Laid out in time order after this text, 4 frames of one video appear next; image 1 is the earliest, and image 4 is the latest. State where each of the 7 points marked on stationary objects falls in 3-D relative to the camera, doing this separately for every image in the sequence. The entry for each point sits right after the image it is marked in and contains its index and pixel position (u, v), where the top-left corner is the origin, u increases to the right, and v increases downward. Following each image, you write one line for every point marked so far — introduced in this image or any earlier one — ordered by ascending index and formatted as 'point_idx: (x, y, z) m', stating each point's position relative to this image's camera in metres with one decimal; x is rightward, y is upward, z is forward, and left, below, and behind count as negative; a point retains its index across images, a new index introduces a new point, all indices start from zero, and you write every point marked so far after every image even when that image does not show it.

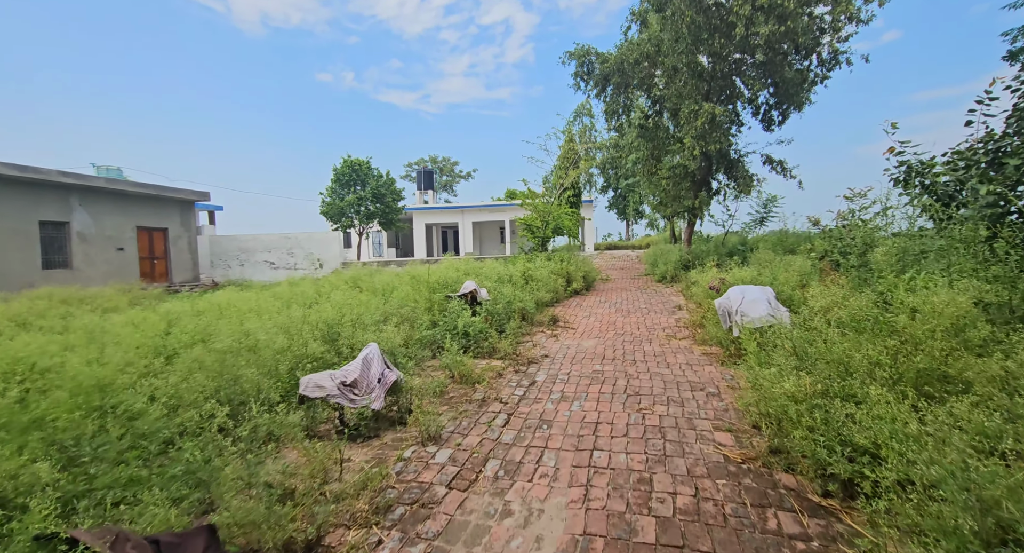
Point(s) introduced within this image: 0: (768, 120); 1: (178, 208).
0: (+6.5, +3.9, +10.4) m
1: (-9.4, +1.9, +11.5) m
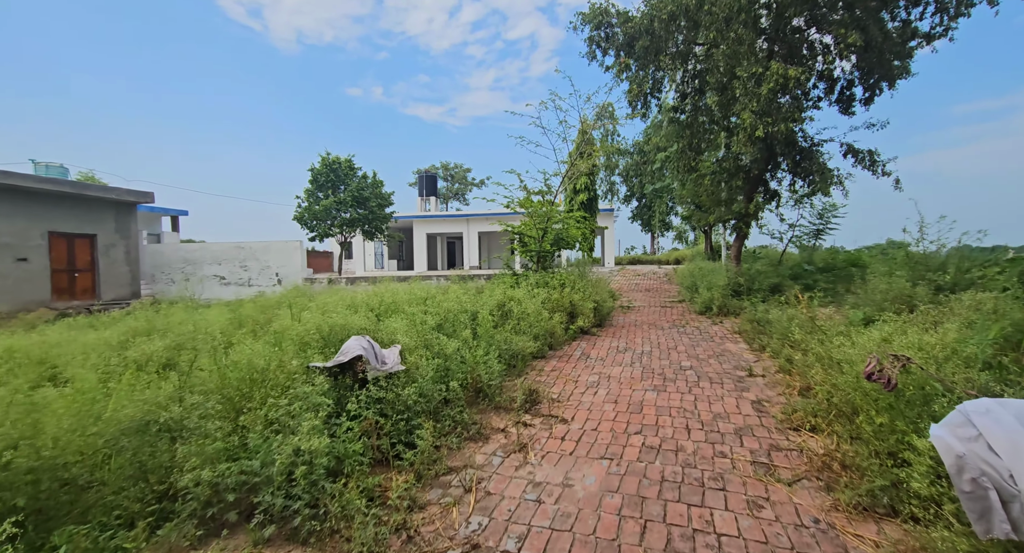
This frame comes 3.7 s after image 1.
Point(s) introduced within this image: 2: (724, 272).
0: (+6.4, +3.4, +7.8) m
1: (-9.4, +1.5, +9.7) m
2: (+4.2, +0.1, +8.2) m
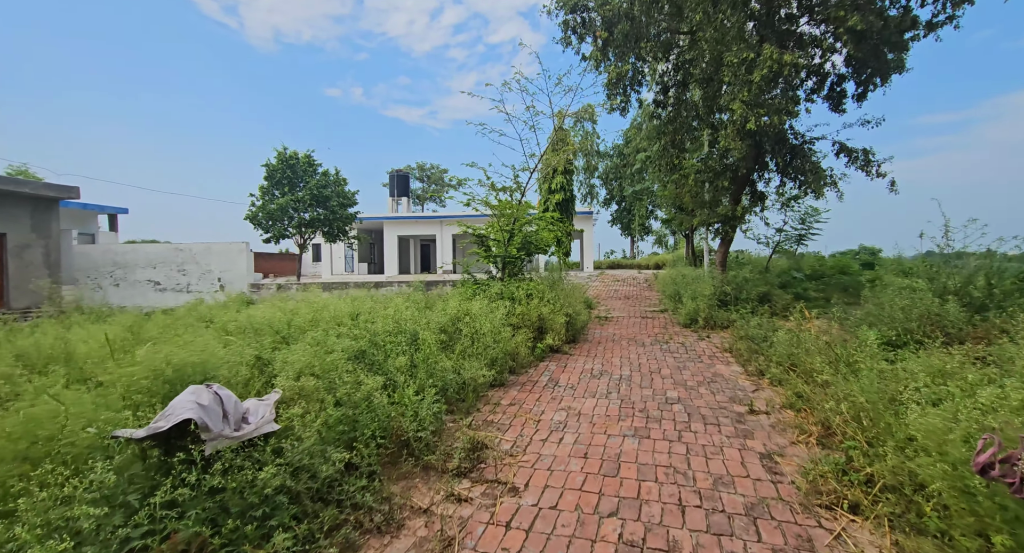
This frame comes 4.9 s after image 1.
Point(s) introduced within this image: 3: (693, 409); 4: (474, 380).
0: (+5.8, +3.2, +7.3) m
1: (-10.0, +1.4, +8.5) m
2: (+3.6, -0.1, +7.6) m
3: (+1.4, -1.0, +3.2) m
4: (-0.3, -0.8, +3.2) m
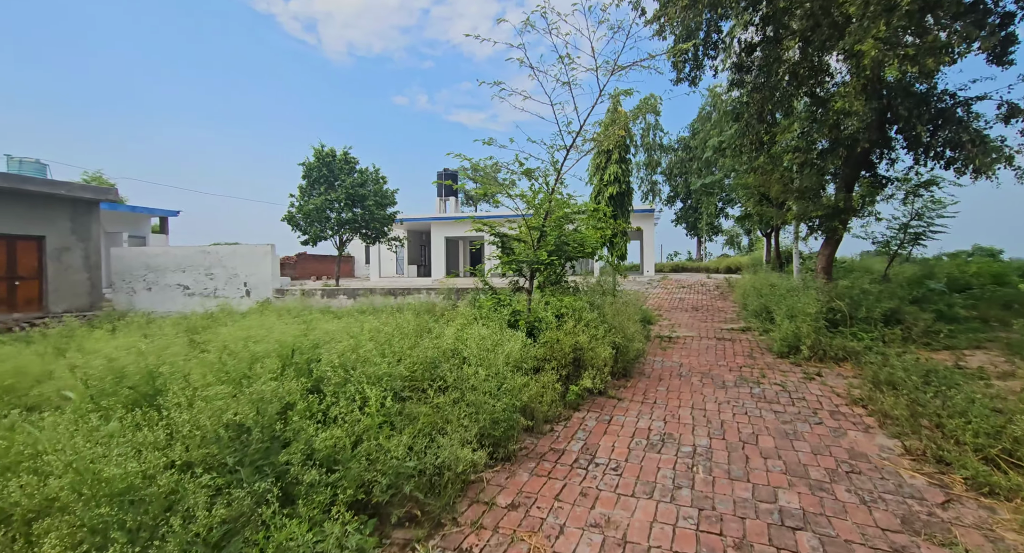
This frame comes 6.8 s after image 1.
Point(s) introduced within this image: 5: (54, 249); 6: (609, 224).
0: (+6.3, +3.0, +5.3) m
1: (-9.2, +1.4, +8.5) m
2: (+4.2, -0.2, +5.8) m
3: (+1.4, -1.1, +1.7) m
4: (-0.3, -0.9, +2.0) m
5: (-9.3, +0.6, +8.3) m
6: (+1.3, +0.7, +5.8) m
